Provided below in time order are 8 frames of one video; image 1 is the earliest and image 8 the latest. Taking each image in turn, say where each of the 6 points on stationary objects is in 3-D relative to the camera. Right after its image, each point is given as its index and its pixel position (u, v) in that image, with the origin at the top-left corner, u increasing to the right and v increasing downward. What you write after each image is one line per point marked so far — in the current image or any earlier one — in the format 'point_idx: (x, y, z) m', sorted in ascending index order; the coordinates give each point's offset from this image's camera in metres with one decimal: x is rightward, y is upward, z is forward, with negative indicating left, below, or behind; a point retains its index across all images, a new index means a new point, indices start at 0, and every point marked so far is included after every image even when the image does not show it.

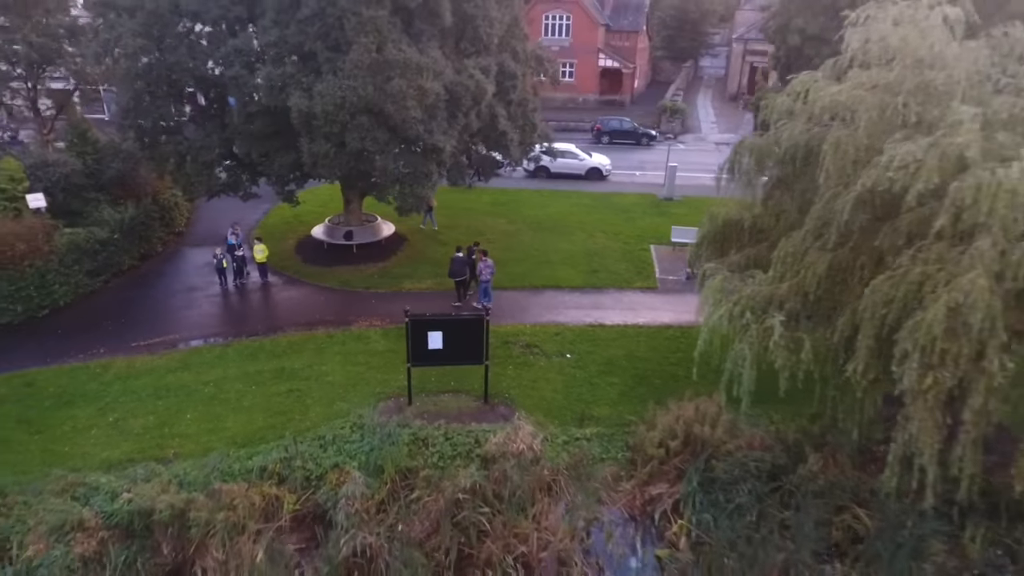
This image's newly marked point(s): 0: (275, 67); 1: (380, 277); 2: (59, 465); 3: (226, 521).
0: (-3.9, +3.6, +11.7) m
1: (-2.6, +0.2, +13.8) m
2: (-5.2, -2.0, +8.0) m
3: (-2.8, -2.2, +6.9) m
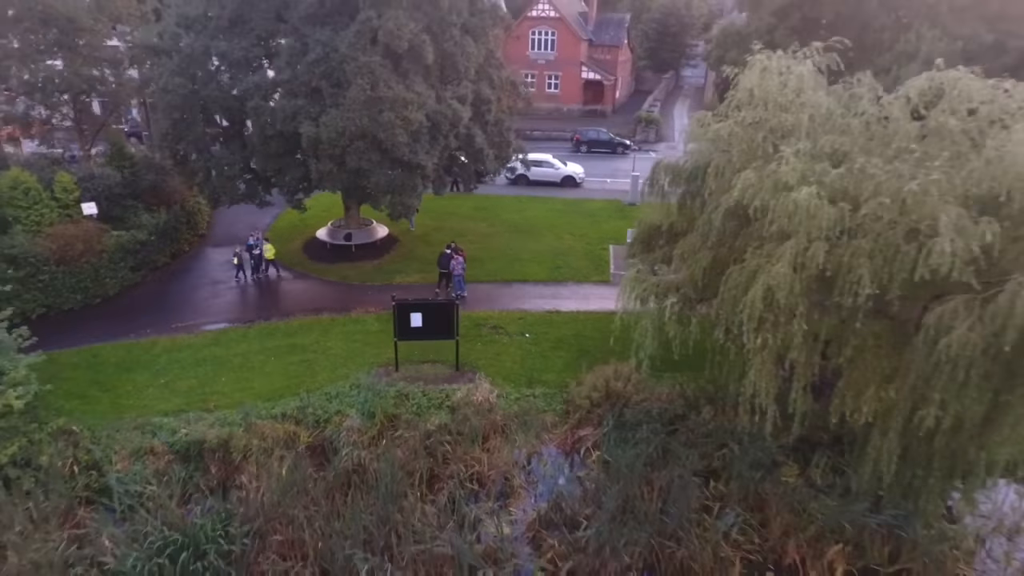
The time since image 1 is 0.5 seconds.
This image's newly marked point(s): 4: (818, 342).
0: (-4.5, +3.8, +14.2) m
1: (-3.2, +0.3, +16.3) m
2: (-5.8, -1.8, +10.6) m
3: (-3.4, -2.0, +9.4) m
4: (+3.8, -0.7, +8.4) m
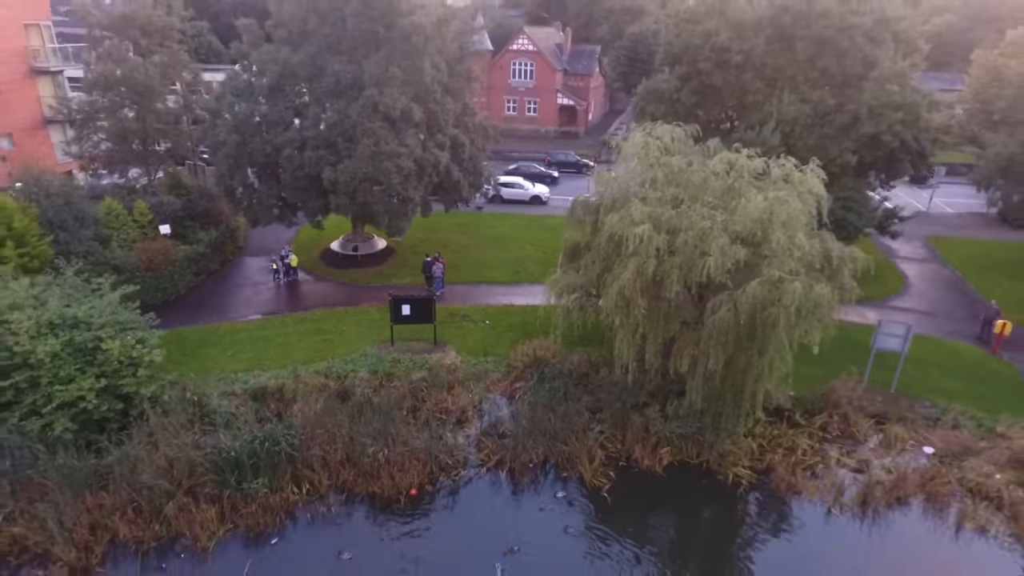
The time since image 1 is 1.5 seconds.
0: (-5.5, +3.8, +19.4) m
1: (-4.1, +0.3, +21.4) m
2: (-6.8, -1.8, +15.7) m
3: (-4.3, -2.0, +14.5) m
4: (+2.8, -0.6, +13.5) m
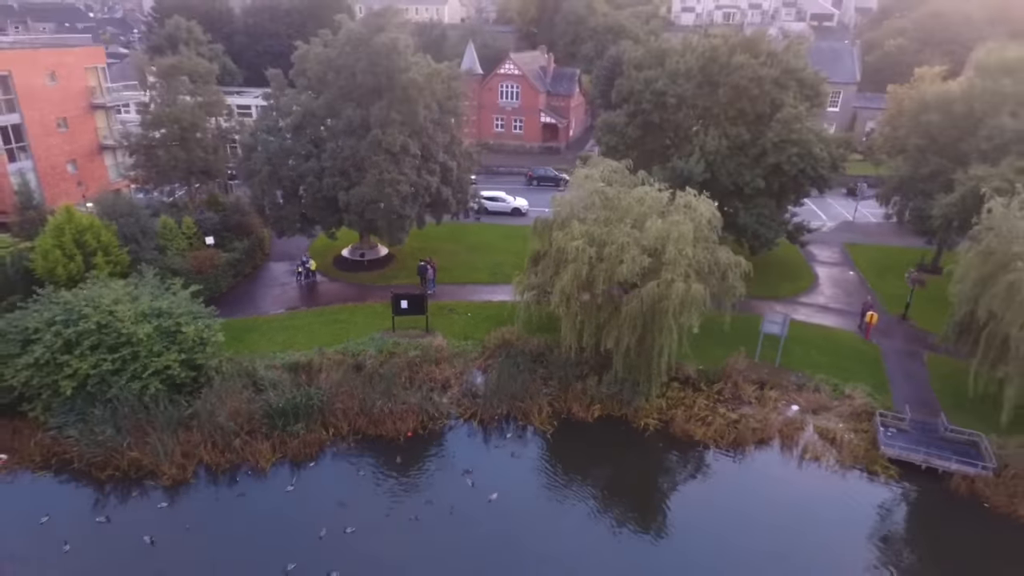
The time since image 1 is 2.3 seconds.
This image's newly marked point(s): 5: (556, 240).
0: (-6.3, +3.8, +24.1) m
1: (-4.9, +0.4, +26.1) m
2: (-7.5, -1.8, +20.4) m
3: (-5.1, -2.0, +19.2) m
4: (+2.1, -0.6, +18.3) m
5: (+1.2, +1.3, +18.9) m
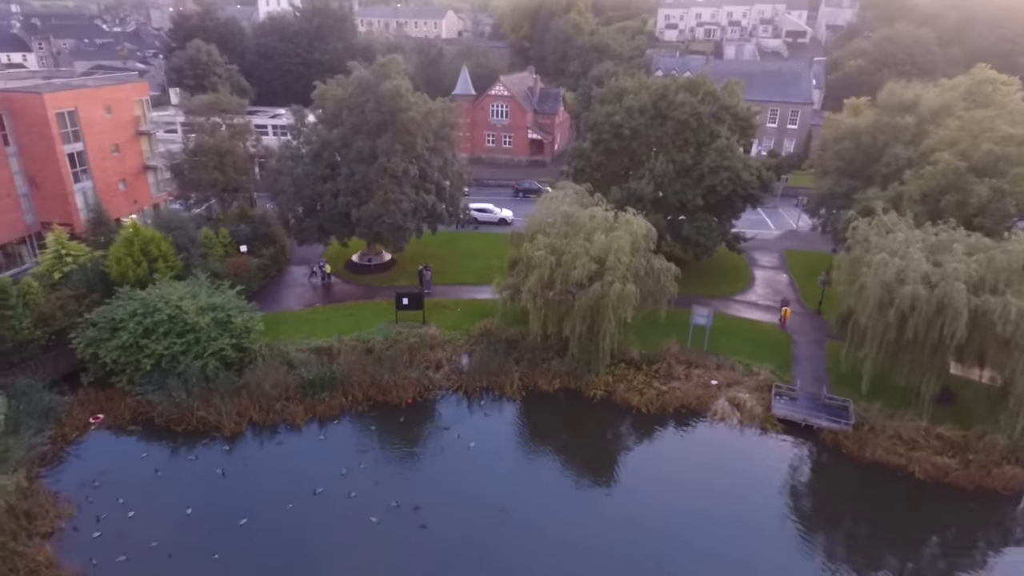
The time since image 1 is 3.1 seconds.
0: (-7.0, +3.8, +29.1) m
1: (-5.6, +0.4, +31.1) m
2: (-8.3, -1.8, +25.4) m
3: (-5.8, -2.0, +24.2) m
4: (+1.3, -0.6, +23.3) m
5: (+0.5, +1.3, +23.9) m
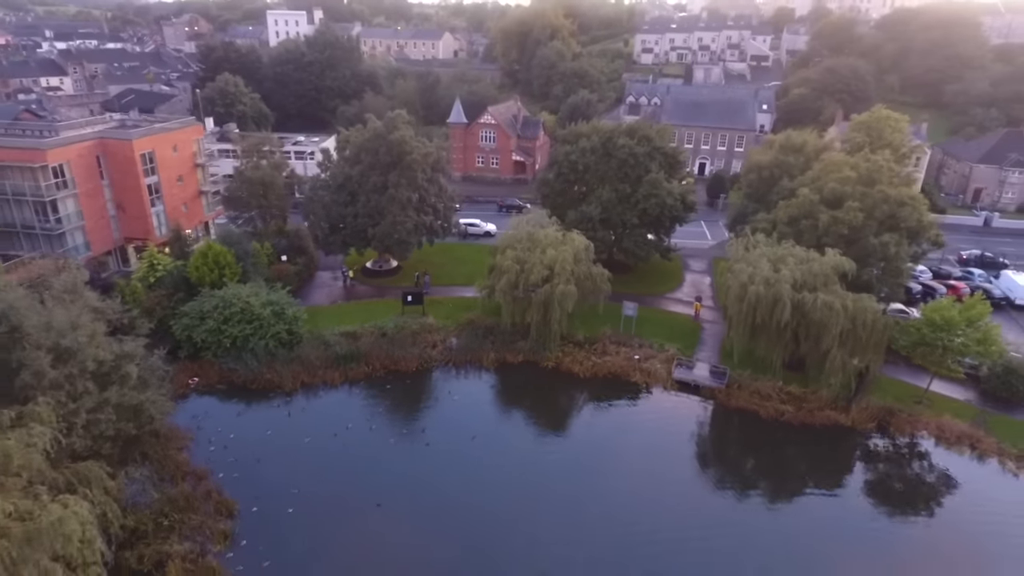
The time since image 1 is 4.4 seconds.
0: (-8.1, +3.8, +37.7) m
1: (-6.8, +0.3, +39.8) m
2: (-9.4, -1.8, +34.0) m
3: (-7.0, -2.0, +32.9) m
4: (+0.2, -0.6, +31.9) m
5: (-0.6, +1.3, +32.5) m
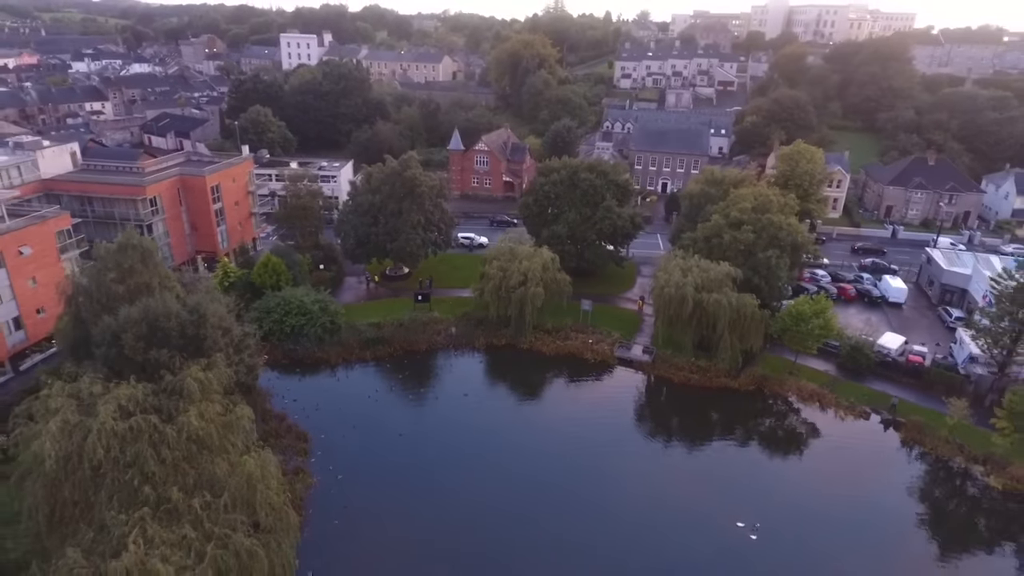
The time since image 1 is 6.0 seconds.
0: (-9.1, +3.6, +48.7) m
1: (-7.7, +0.2, +50.7) m
2: (-10.3, -1.9, +44.9) m
3: (-7.9, -2.1, +43.8) m
4: (-0.7, -0.7, +42.9) m
5: (-1.5, +1.2, +43.5) m
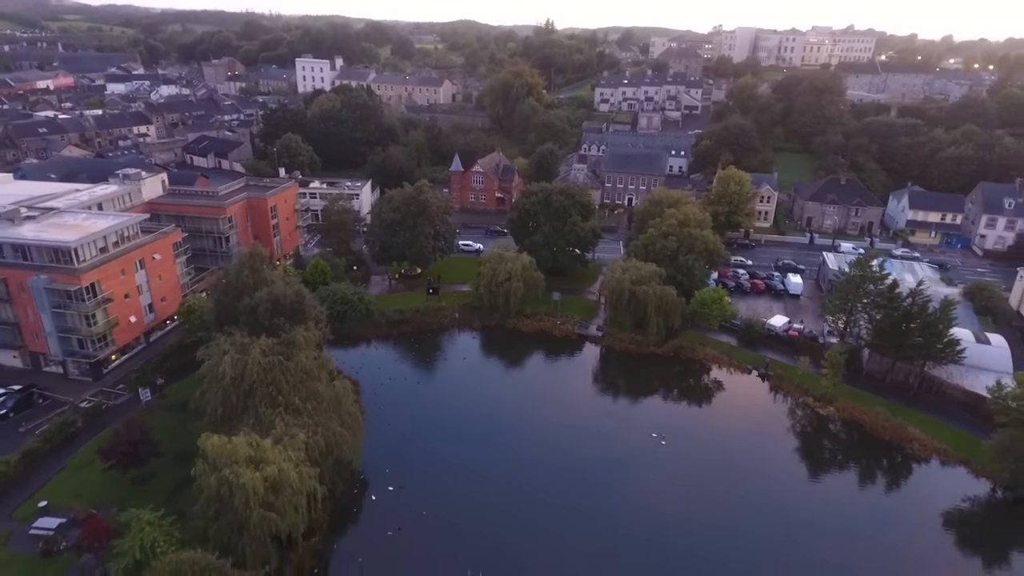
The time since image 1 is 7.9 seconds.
0: (-10.1, +4.0, +63.6) m
1: (-8.7, +0.6, +65.6) m
2: (-11.3, -1.6, +59.8) m
3: (-8.8, -1.8, +58.7) m
4: (-1.7, -0.3, +57.8) m
5: (-2.5, +1.6, +58.4) m
